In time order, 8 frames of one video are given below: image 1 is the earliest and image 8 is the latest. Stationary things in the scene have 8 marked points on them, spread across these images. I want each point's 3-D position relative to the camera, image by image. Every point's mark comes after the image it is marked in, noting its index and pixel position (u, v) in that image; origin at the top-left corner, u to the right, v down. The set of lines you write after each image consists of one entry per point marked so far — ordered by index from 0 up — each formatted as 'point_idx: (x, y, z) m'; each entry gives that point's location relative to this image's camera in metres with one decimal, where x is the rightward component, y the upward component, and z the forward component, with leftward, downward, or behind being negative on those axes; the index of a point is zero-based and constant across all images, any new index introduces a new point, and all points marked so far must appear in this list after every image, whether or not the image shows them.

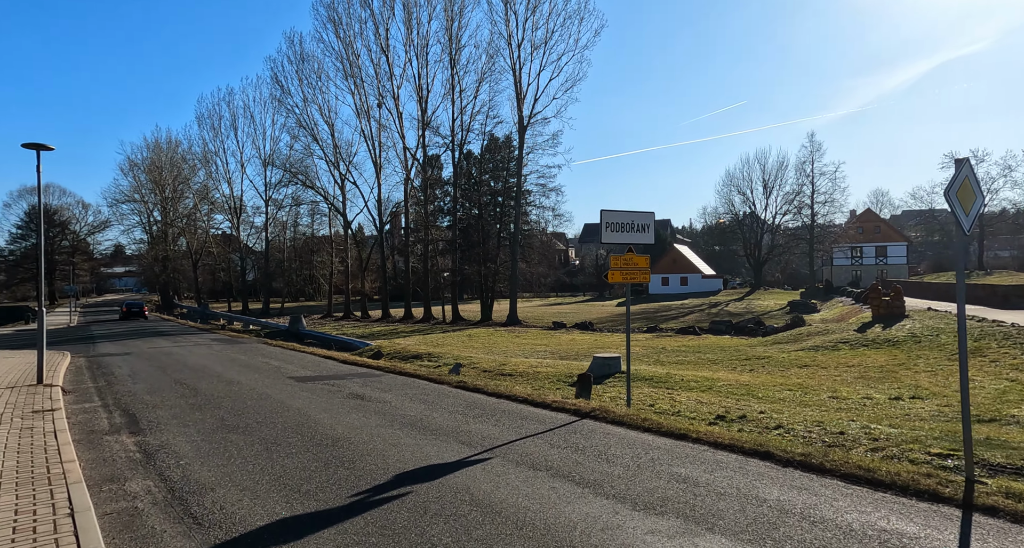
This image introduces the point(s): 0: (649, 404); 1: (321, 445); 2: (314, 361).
0: (+1.6, -1.5, +7.8) m
1: (-1.5, -1.4, +5.5) m
2: (-4.1, -1.8, +14.4) m
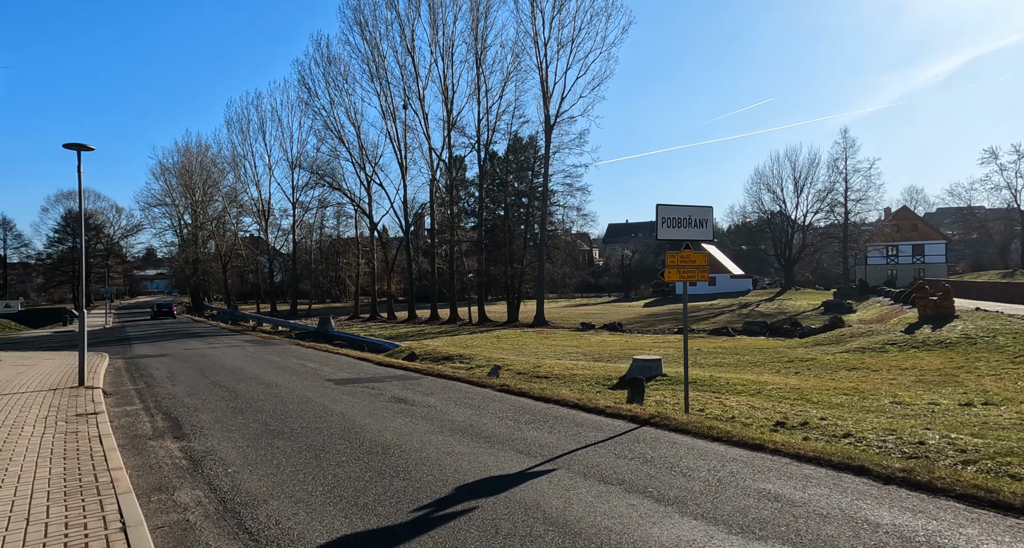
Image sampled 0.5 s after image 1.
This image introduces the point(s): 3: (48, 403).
0: (+2.1, -1.5, +7.5) m
1: (-1.1, -1.4, +5.4) m
2: (-3.4, -1.9, +14.3) m
3: (-6.4, -1.8, +9.6) m
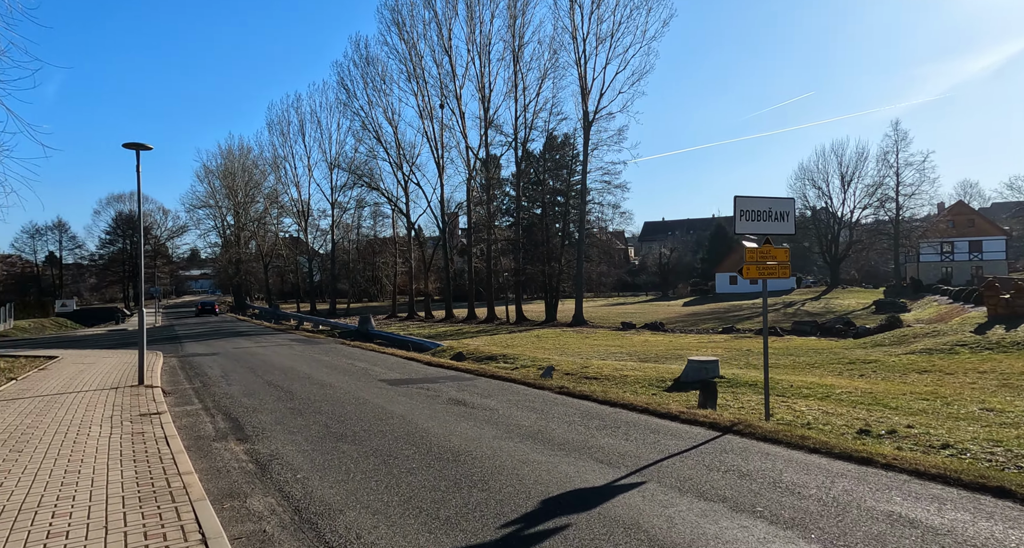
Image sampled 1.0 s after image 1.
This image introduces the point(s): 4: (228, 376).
0: (+2.8, -1.5, +7.2) m
1: (-0.5, -1.4, +5.2) m
2: (-2.4, -1.8, +14.2) m
3: (-5.6, -1.8, +9.6) m
4: (-5.4, -1.9, +12.9) m
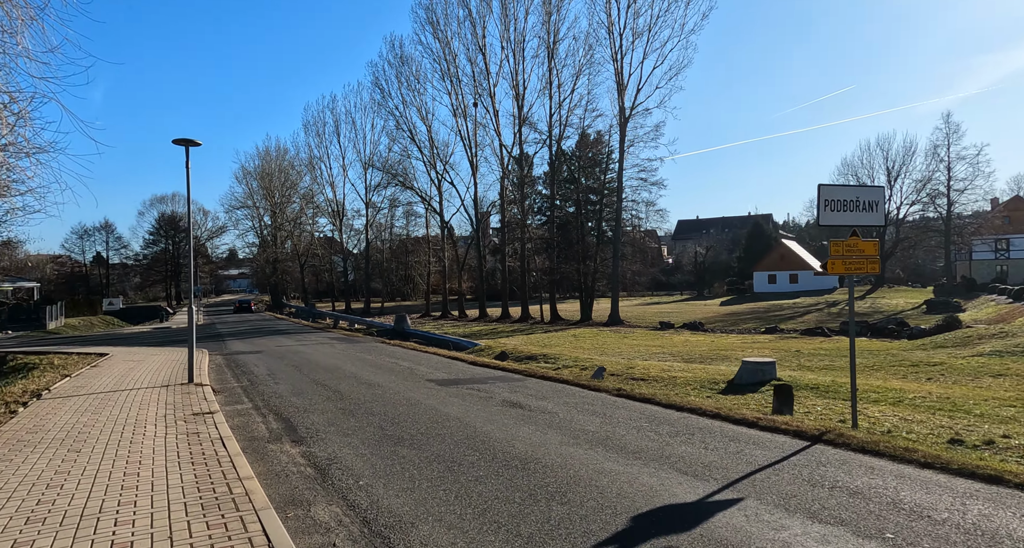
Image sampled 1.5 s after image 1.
0: (+3.4, -1.5, +6.8) m
1: (0.0, -1.4, +4.9) m
2: (-1.4, -1.8, +14.0) m
3: (-4.9, -1.8, +9.6) m
4: (-4.5, -1.9, +12.9) m
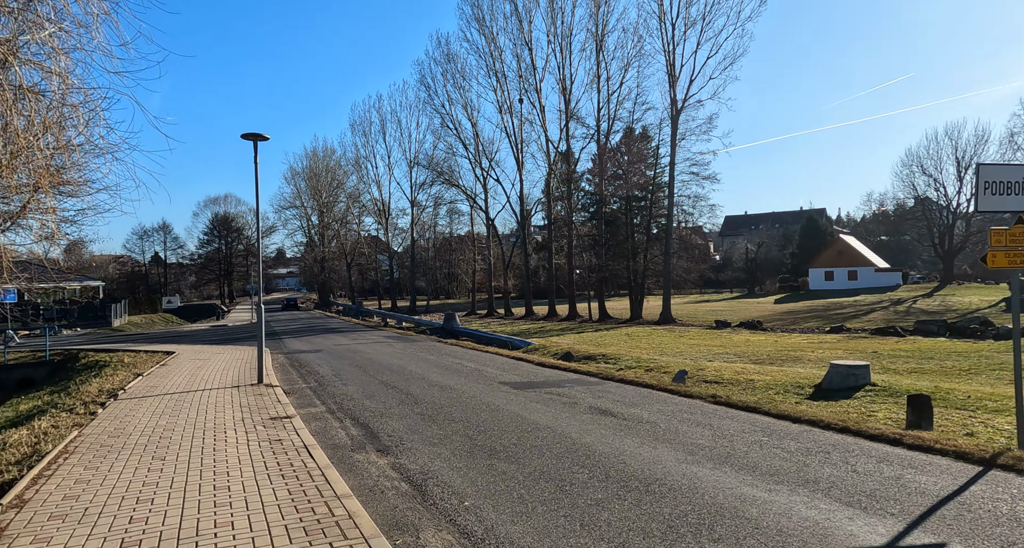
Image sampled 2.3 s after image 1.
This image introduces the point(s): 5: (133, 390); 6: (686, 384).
0: (+4.3, -1.4, +6.0) m
1: (+0.8, -1.4, +4.4) m
2: (-0.1, -1.8, +13.6) m
3: (-3.8, -1.8, +9.4) m
4: (-3.2, -1.9, +12.6) m
5: (-6.4, -2.0, +11.6) m
6: (+2.7, -1.7, +10.5) m
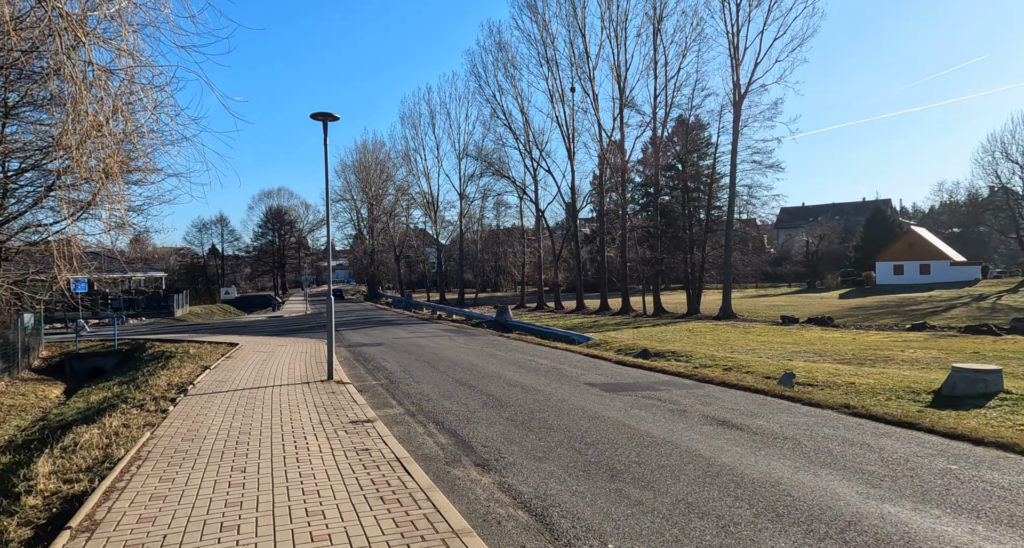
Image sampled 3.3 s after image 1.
0: (+5.2, -1.4, +4.9) m
1: (+1.6, -1.3, +3.5) m
2: (+1.4, -1.6, +12.8) m
3: (-2.6, -1.7, +8.8) m
4: (-1.8, -1.7, +12.0) m
5: (-5.1, -1.8, +11.1) m
6: (+3.9, -1.6, +9.5) m
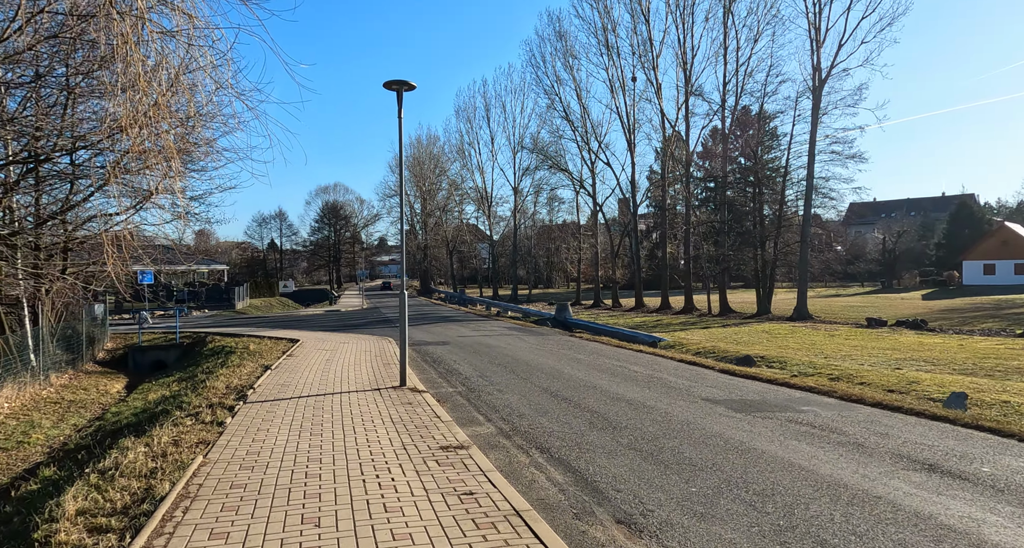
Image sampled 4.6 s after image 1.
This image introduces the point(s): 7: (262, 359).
0: (+6.1, -1.4, +3.1) m
1: (+2.4, -1.3, +2.0) m
2: (+2.9, -1.6, +11.2) m
3: (-1.4, -1.6, +7.6) m
4: (-0.4, -1.7, +10.7) m
5: (-3.7, -1.7, +10.1) m
6: (+5.2, -1.6, +7.8) m
7: (-5.3, -1.8, +14.5) m
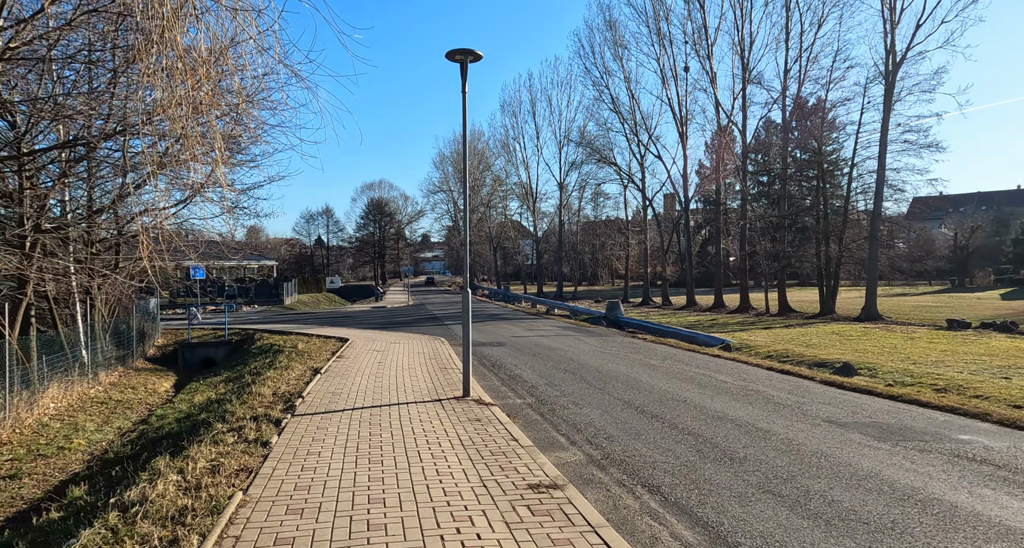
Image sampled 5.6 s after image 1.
0: (+6.7, -1.4, +1.5) m
1: (+2.9, -1.4, +0.6) m
2: (+4.0, -1.6, +9.8) m
3: (-0.6, -1.6, +6.5) m
4: (+0.7, -1.6, +9.5) m
5: (-2.7, -1.7, +9.1) m
6: (+6.0, -1.6, +6.3) m
7: (-4.0, -1.8, +13.6) m
